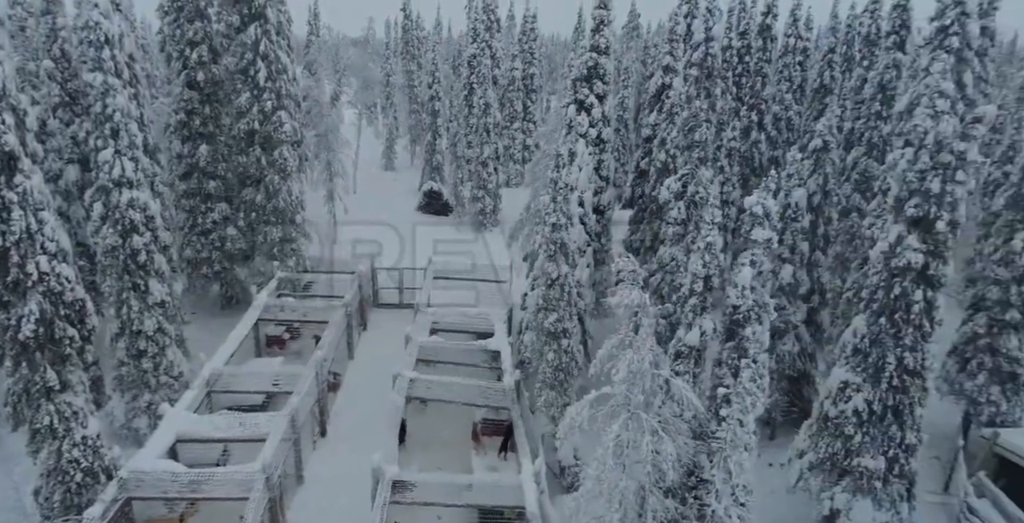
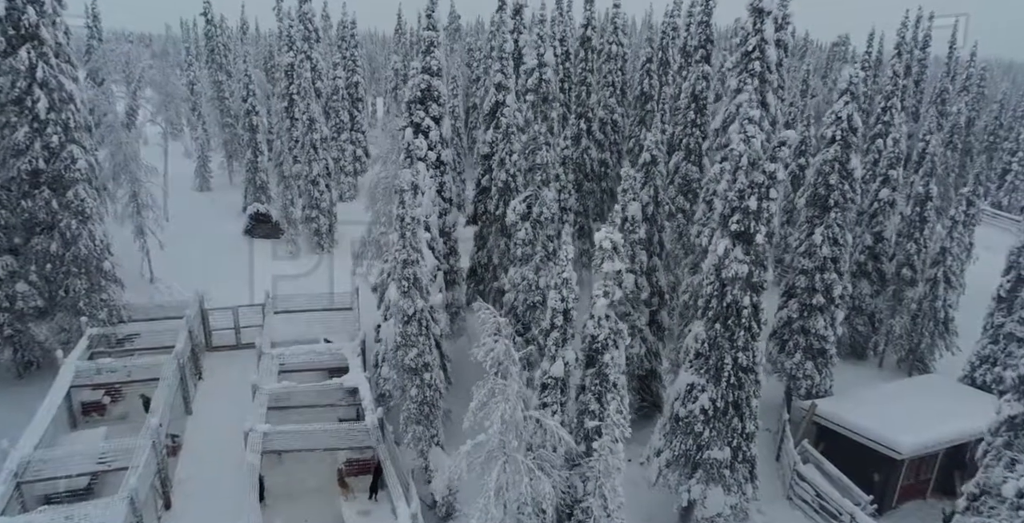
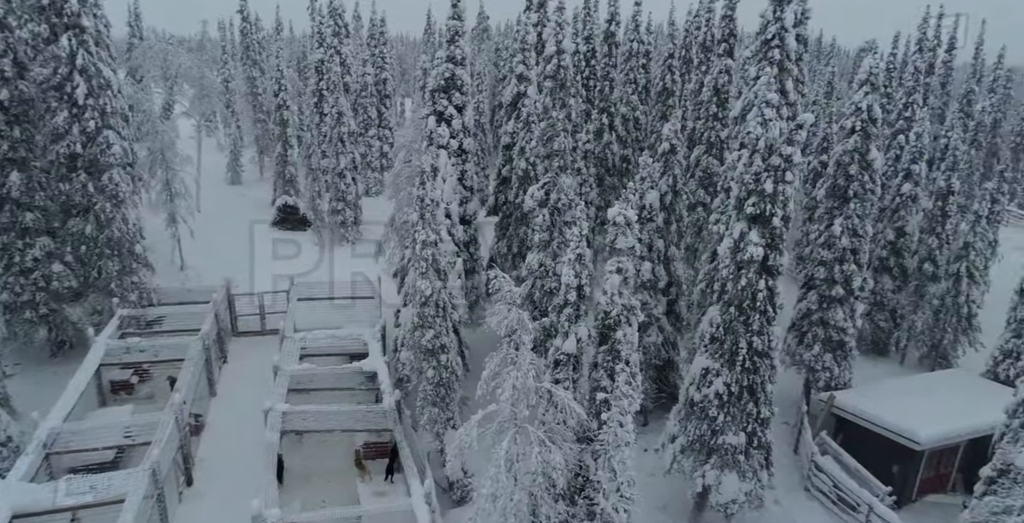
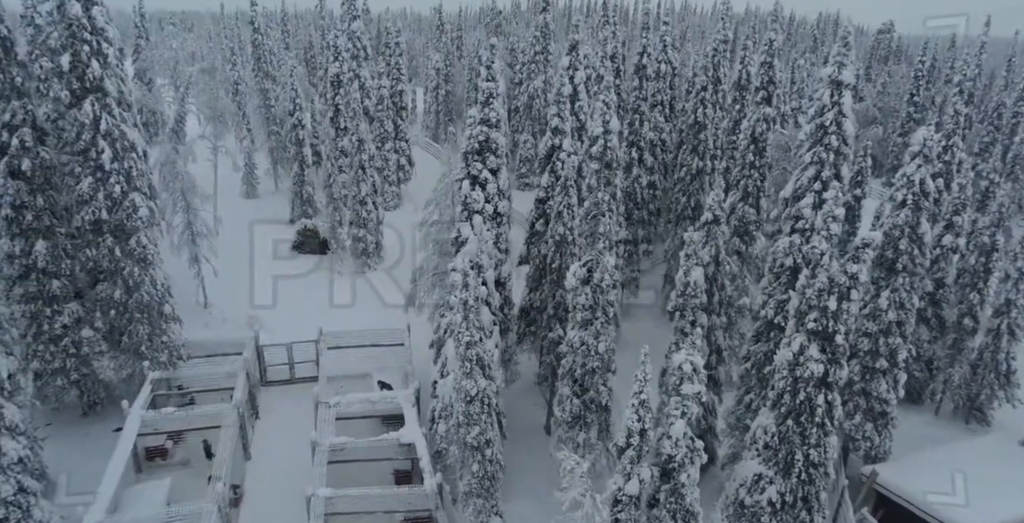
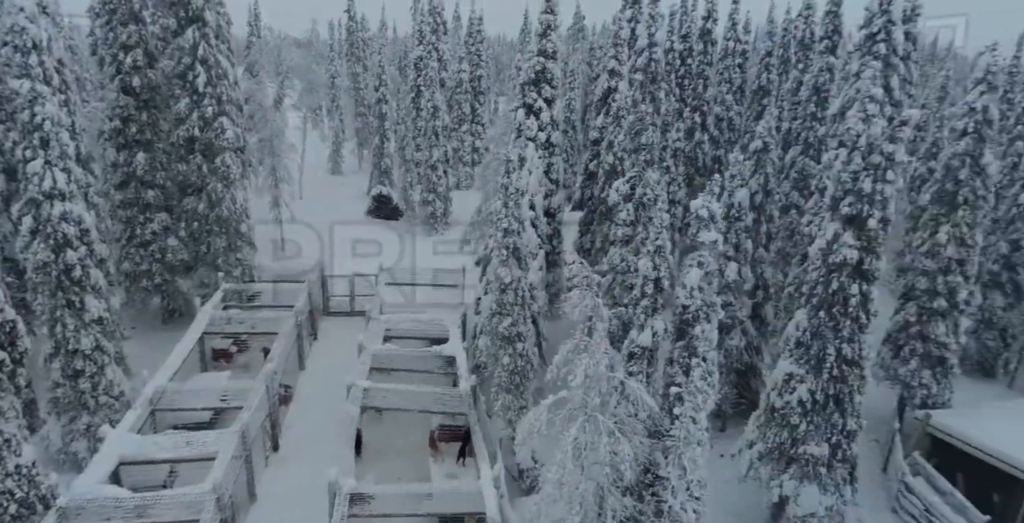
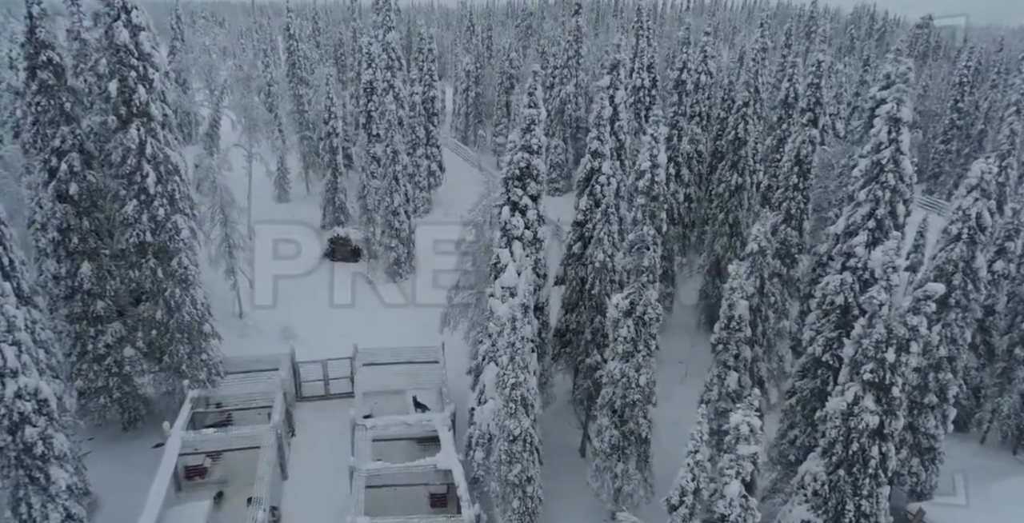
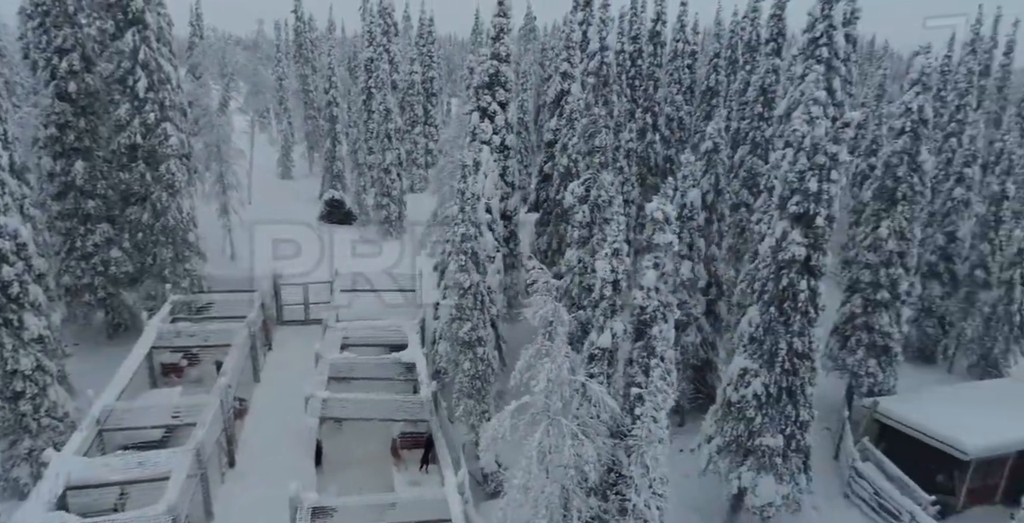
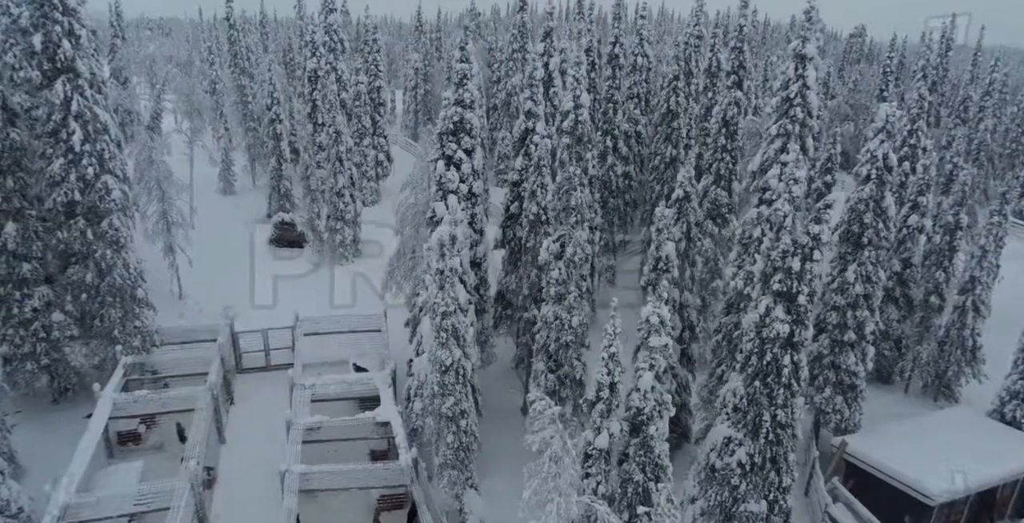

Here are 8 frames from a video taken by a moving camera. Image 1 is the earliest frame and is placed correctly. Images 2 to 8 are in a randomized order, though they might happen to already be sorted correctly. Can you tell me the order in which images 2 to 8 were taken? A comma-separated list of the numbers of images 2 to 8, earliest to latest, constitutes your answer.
5, 7, 3, 2, 8, 4, 6
